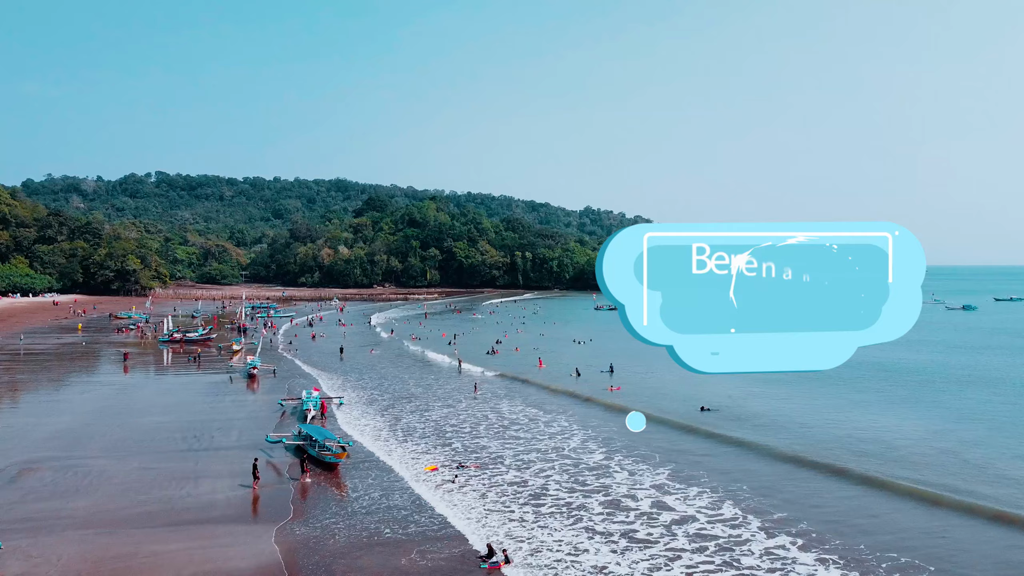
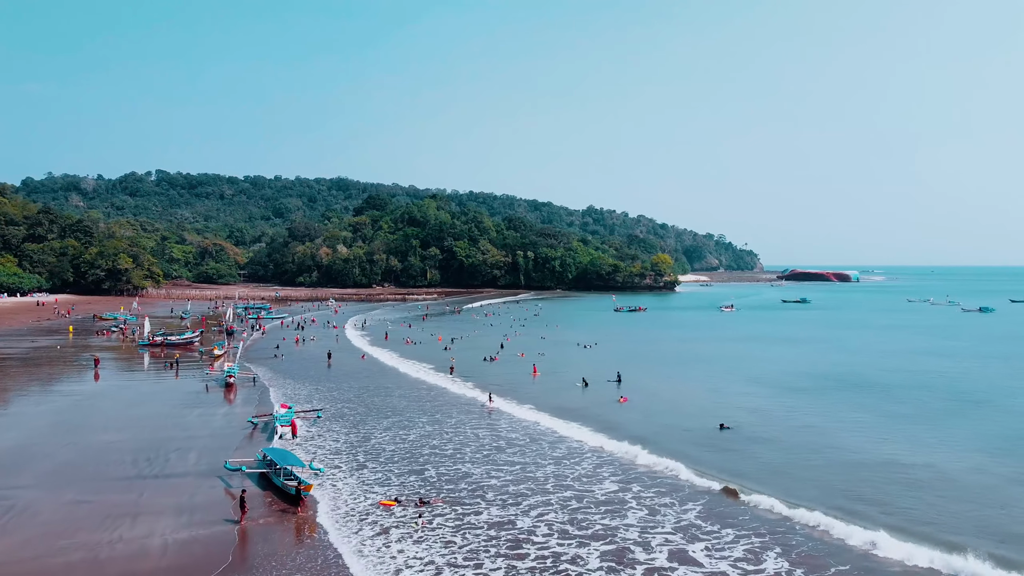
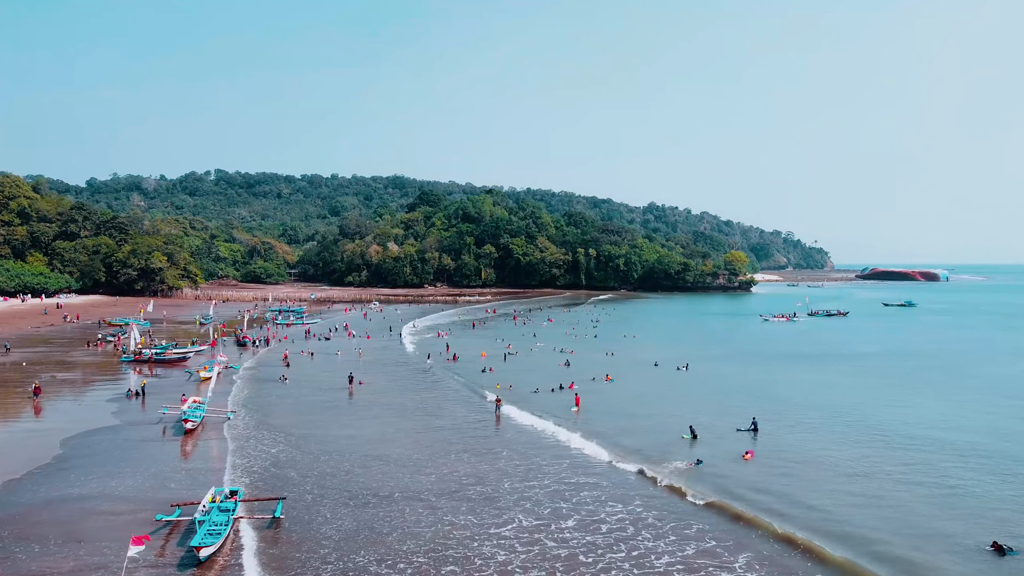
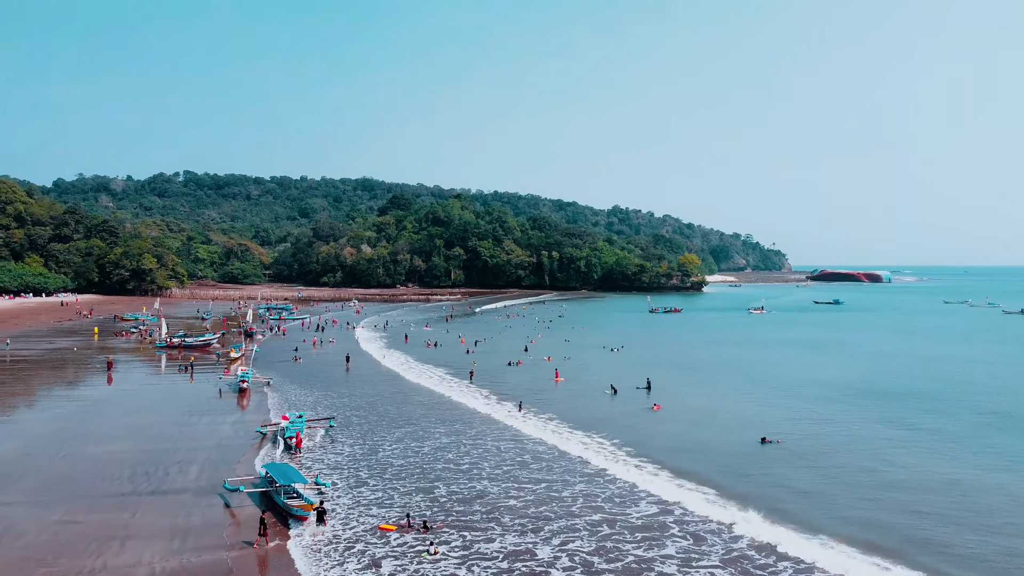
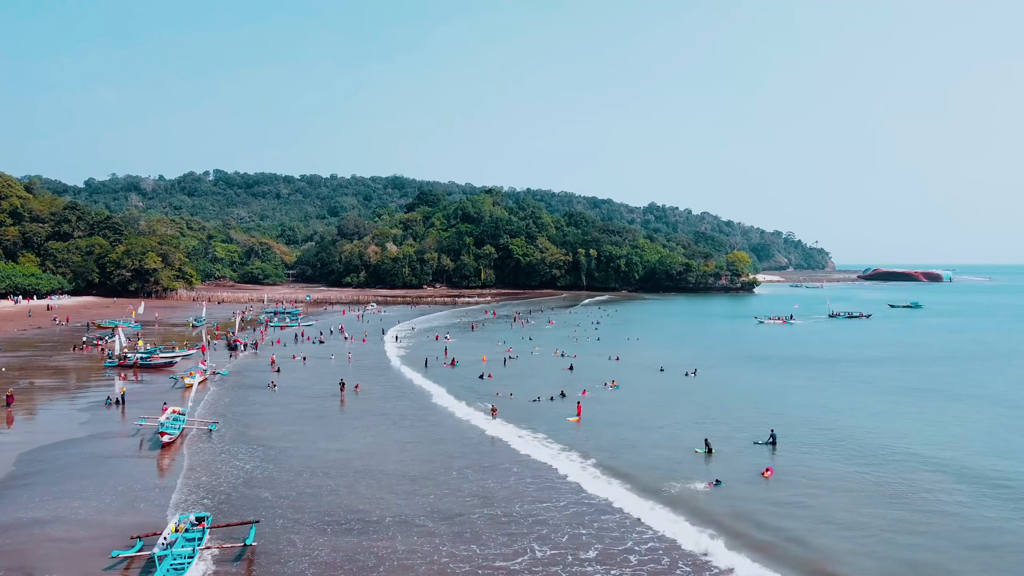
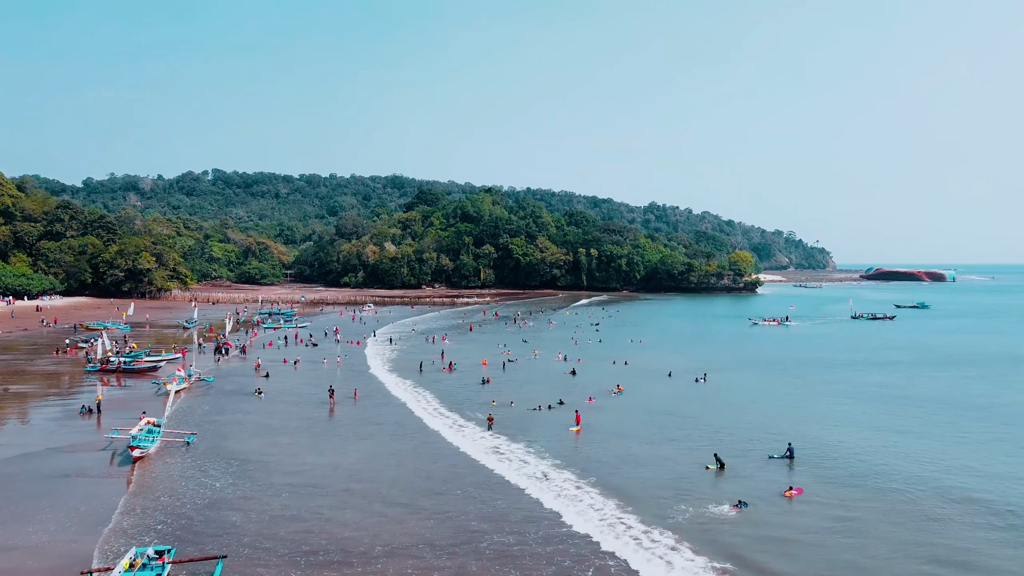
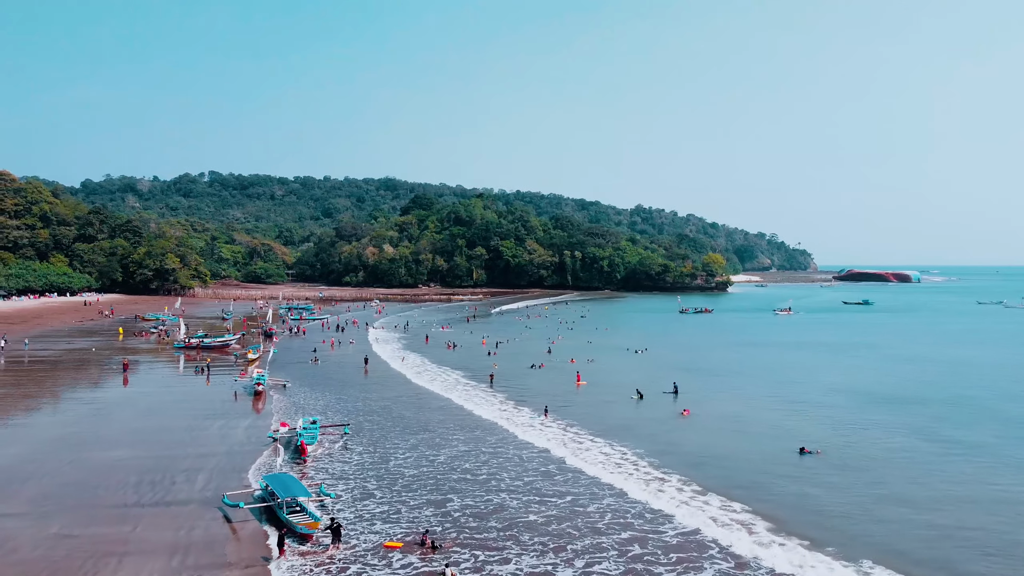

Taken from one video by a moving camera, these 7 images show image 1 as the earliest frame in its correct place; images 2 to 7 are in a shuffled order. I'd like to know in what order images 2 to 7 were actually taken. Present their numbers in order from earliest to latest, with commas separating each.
2, 4, 7, 3, 5, 6
